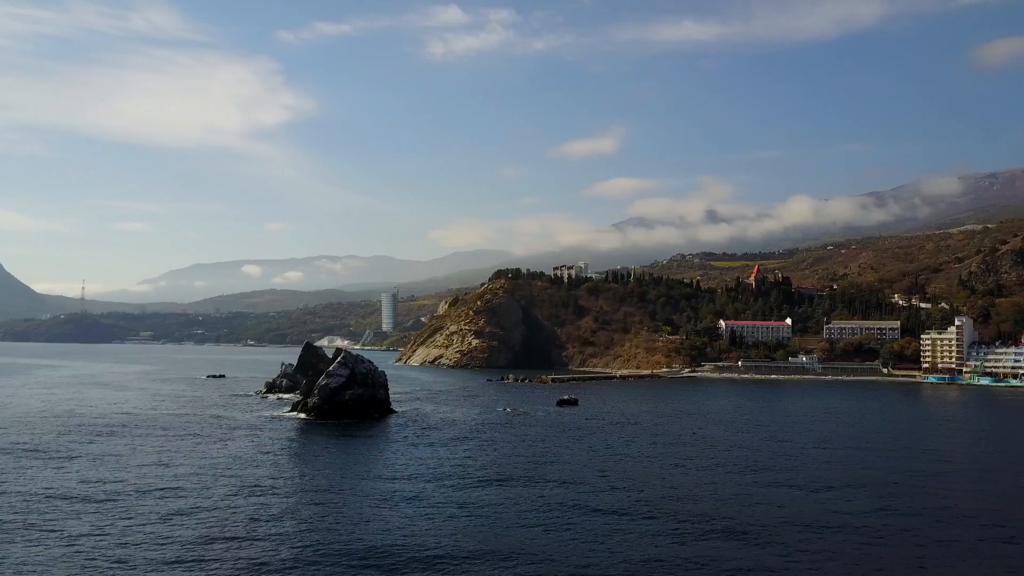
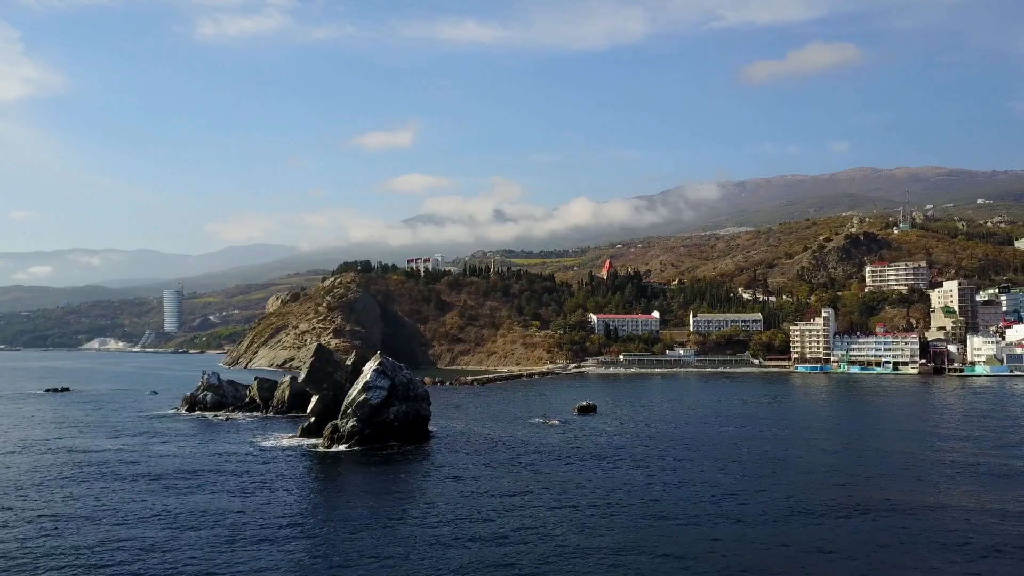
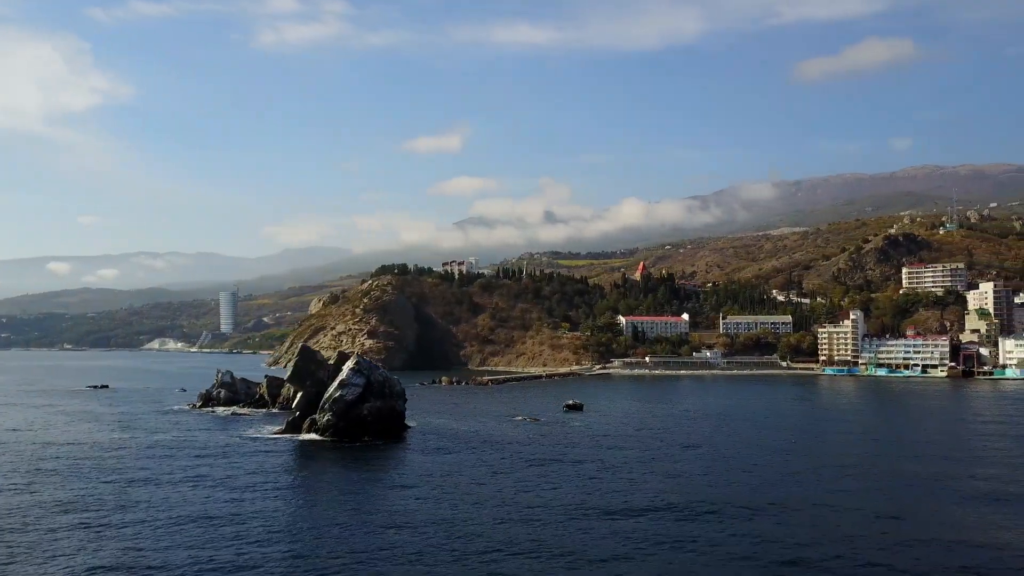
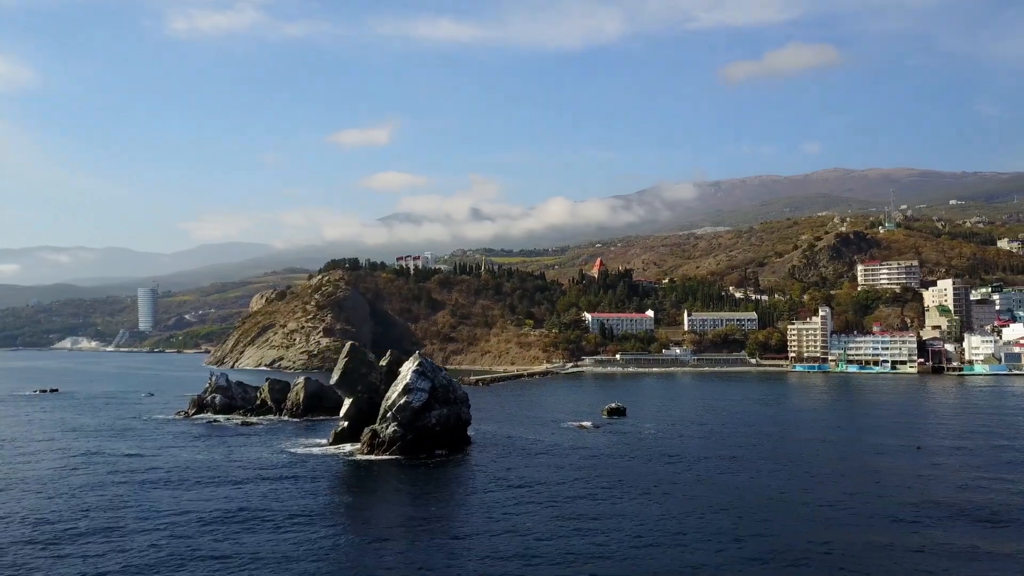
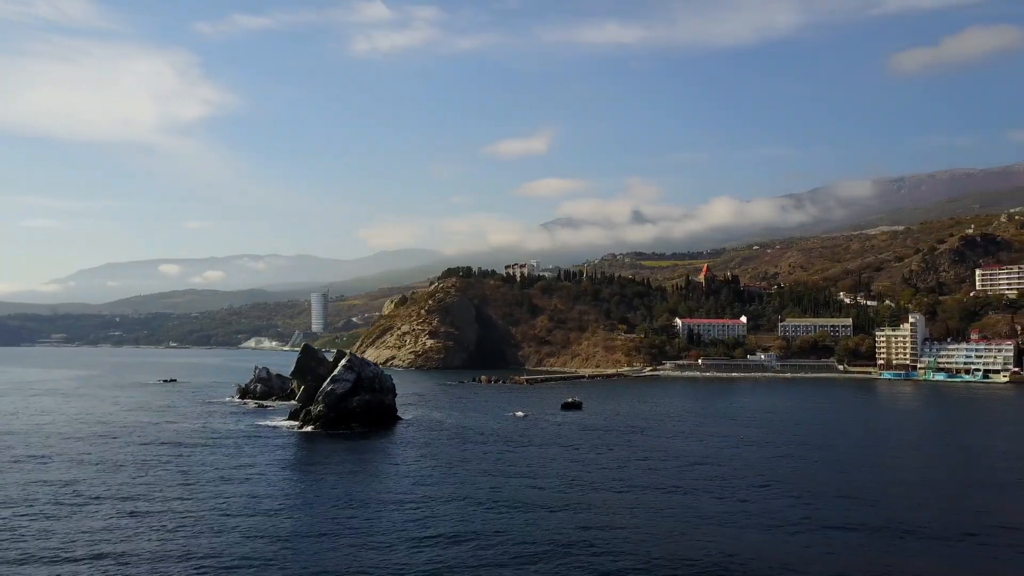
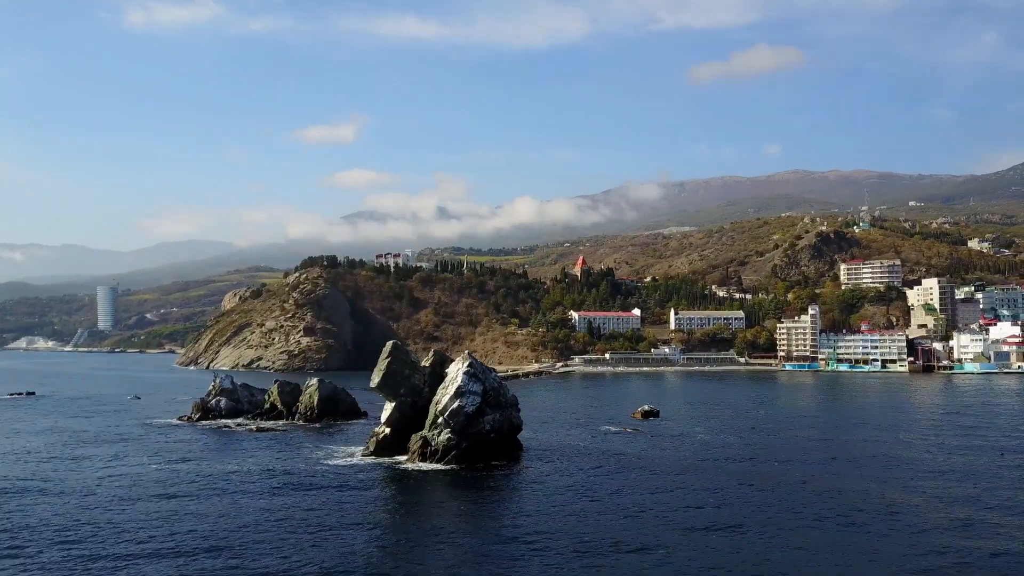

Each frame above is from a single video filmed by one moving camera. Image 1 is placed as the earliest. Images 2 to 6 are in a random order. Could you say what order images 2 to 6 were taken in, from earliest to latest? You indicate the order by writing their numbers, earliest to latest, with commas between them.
5, 3, 2, 4, 6
